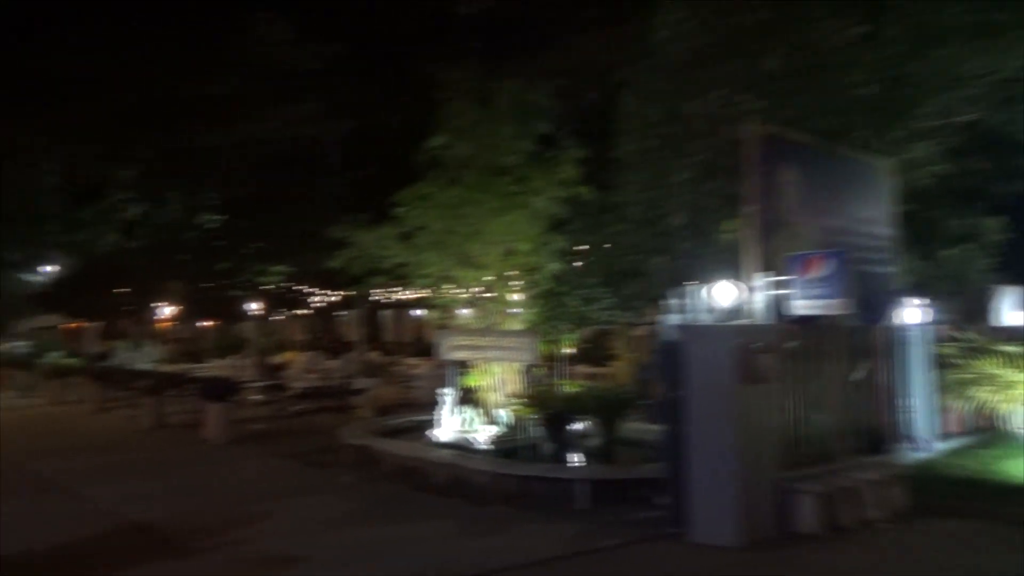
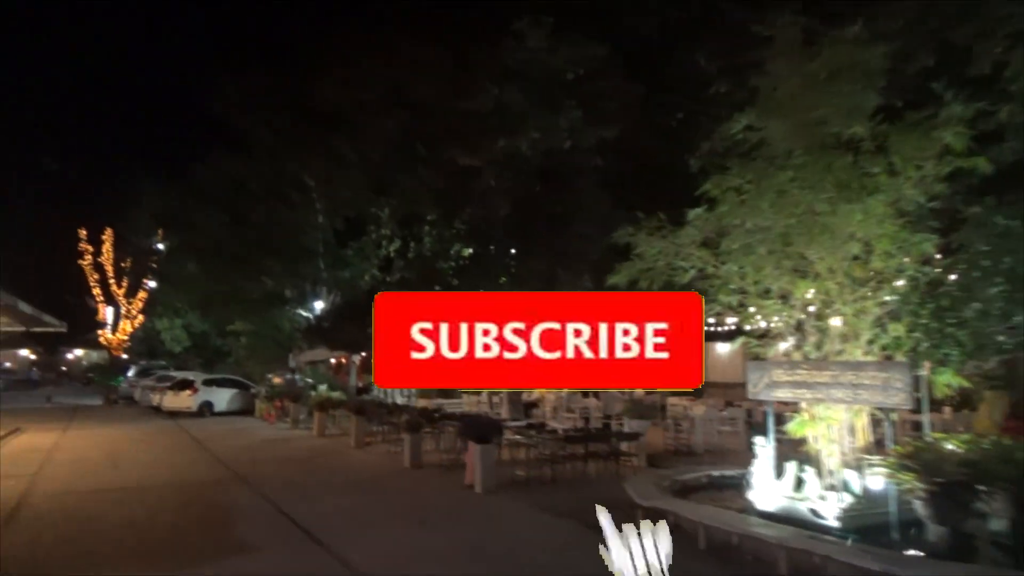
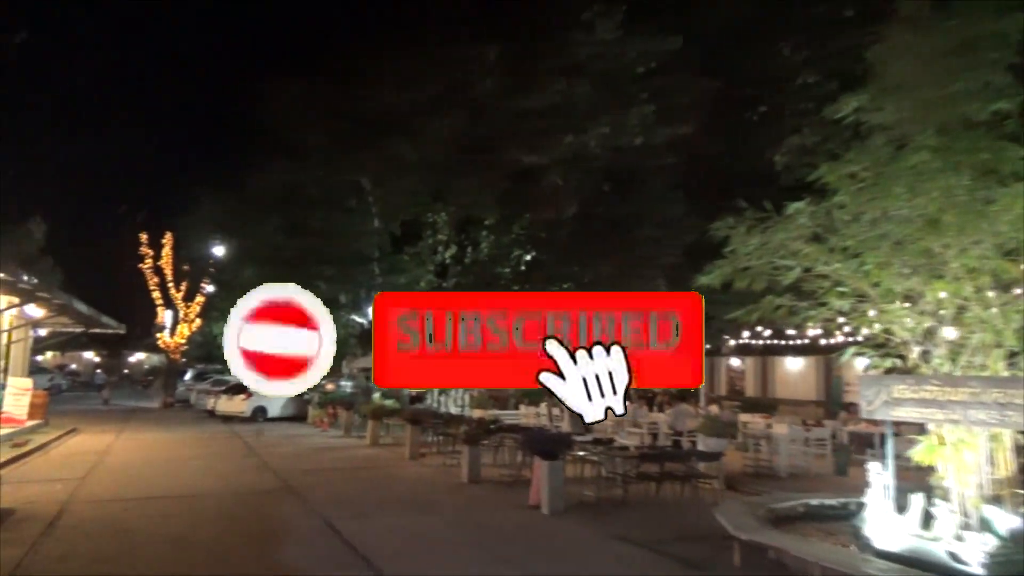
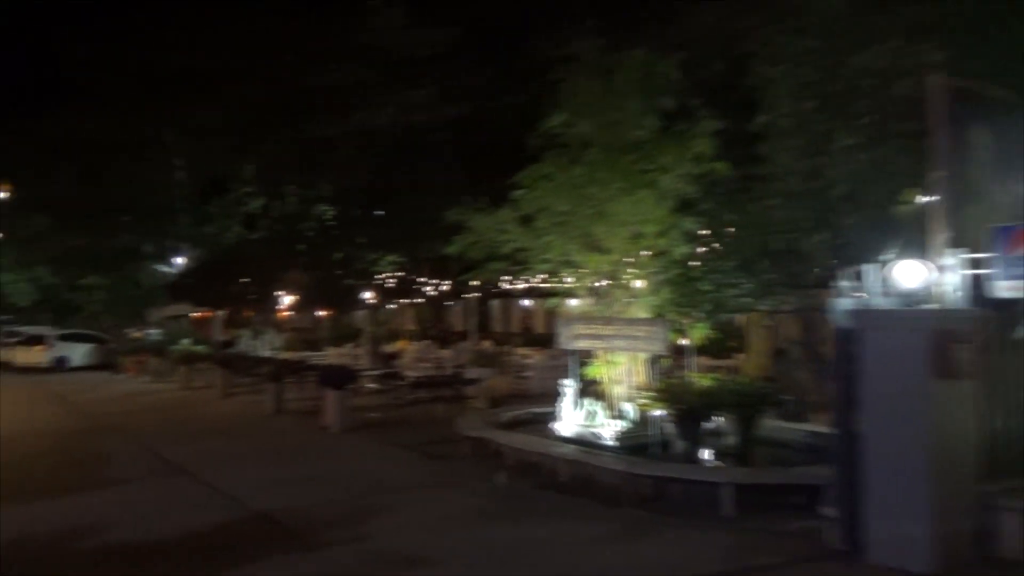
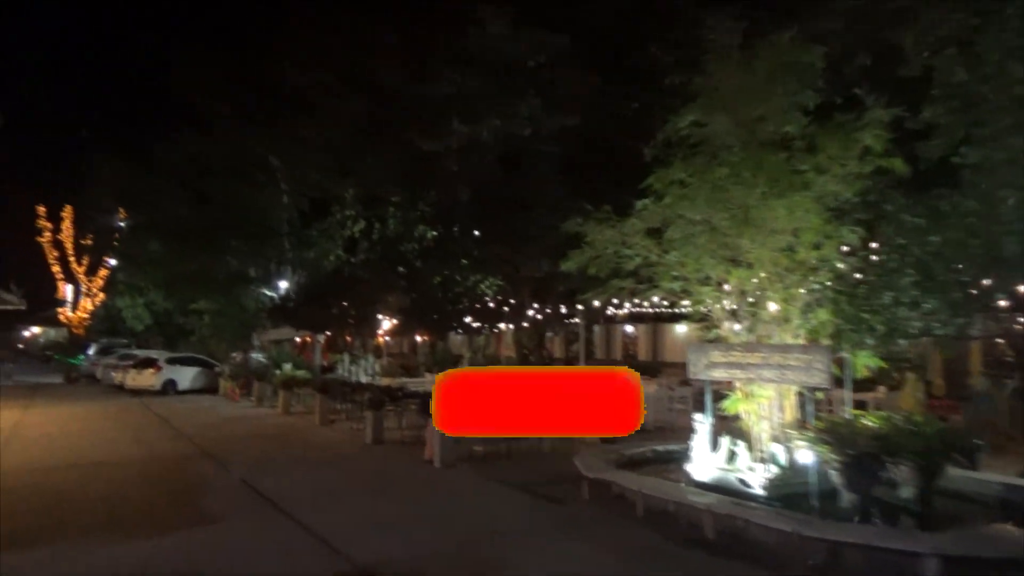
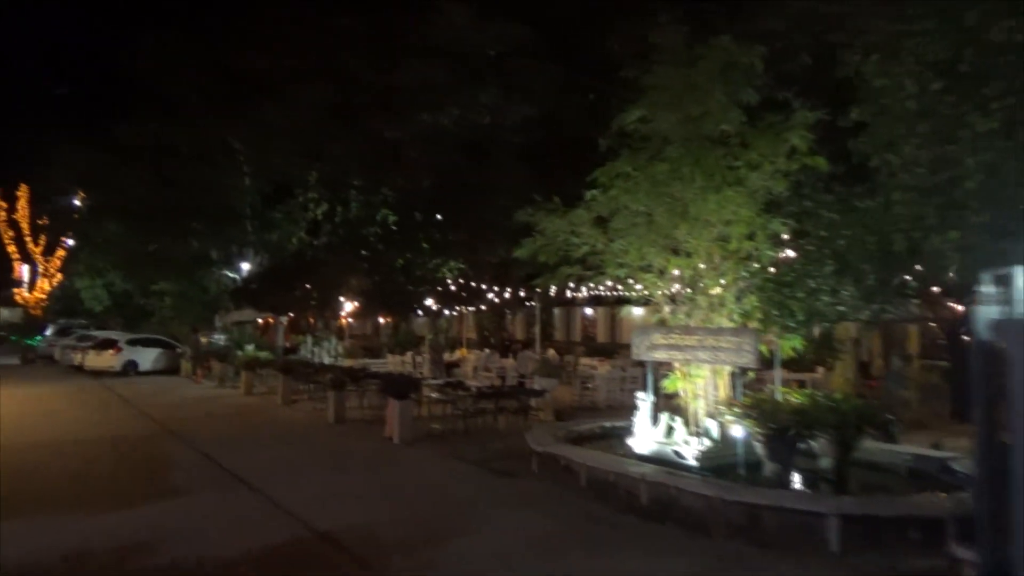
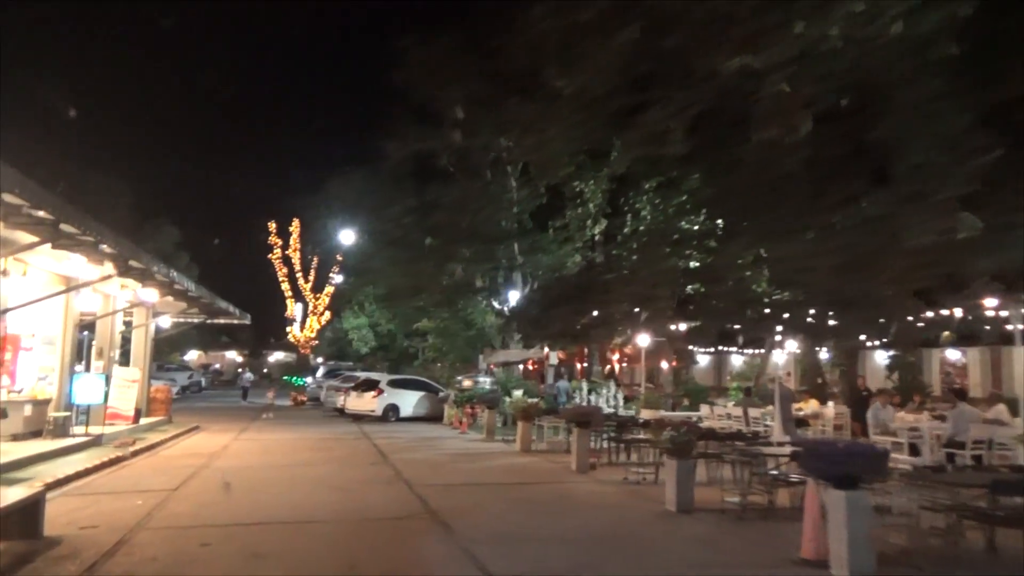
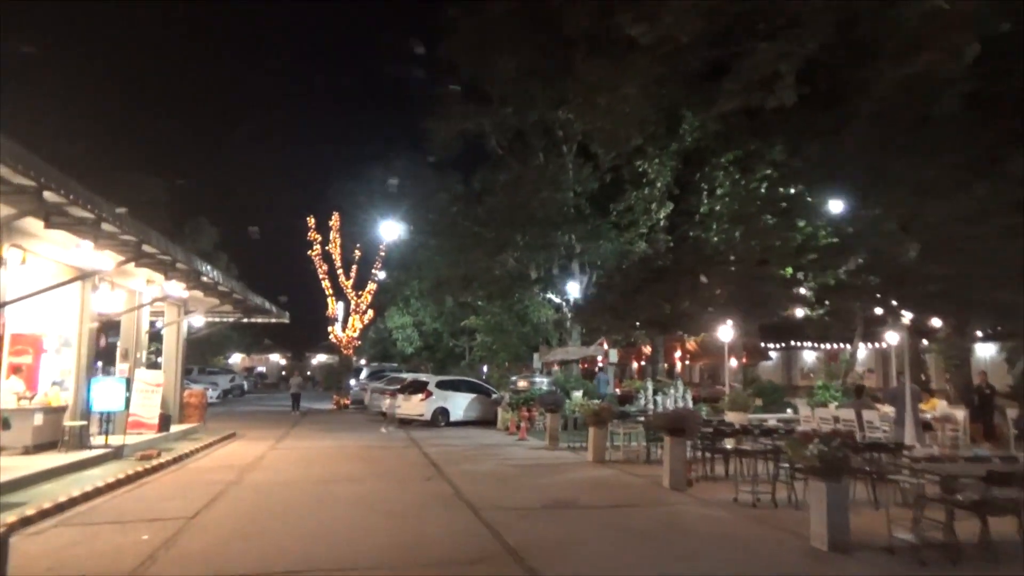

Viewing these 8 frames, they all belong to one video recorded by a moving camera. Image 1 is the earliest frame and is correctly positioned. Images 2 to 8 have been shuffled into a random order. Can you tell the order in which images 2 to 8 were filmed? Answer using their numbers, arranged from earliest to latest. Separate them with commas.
4, 6, 5, 2, 3, 7, 8
